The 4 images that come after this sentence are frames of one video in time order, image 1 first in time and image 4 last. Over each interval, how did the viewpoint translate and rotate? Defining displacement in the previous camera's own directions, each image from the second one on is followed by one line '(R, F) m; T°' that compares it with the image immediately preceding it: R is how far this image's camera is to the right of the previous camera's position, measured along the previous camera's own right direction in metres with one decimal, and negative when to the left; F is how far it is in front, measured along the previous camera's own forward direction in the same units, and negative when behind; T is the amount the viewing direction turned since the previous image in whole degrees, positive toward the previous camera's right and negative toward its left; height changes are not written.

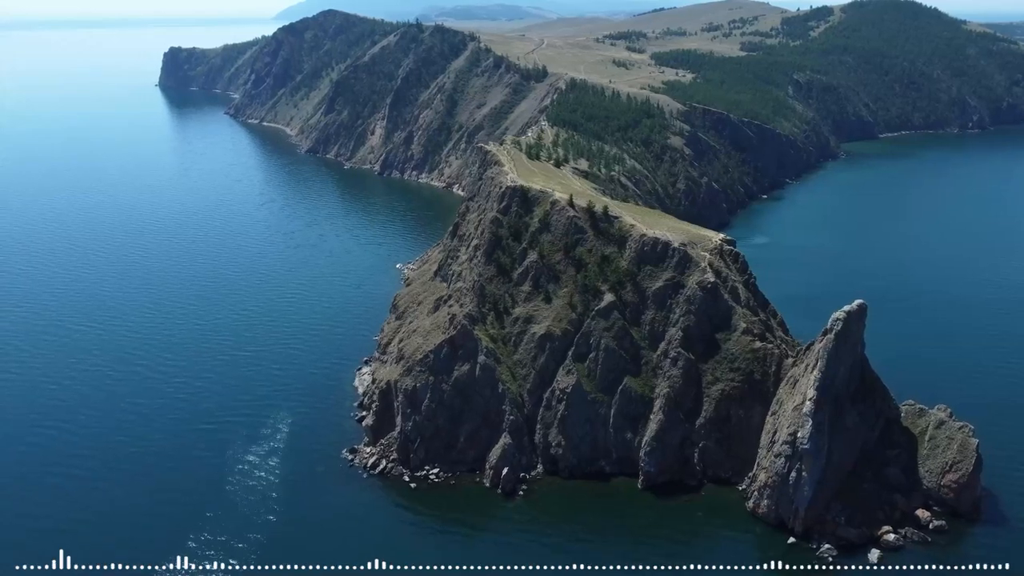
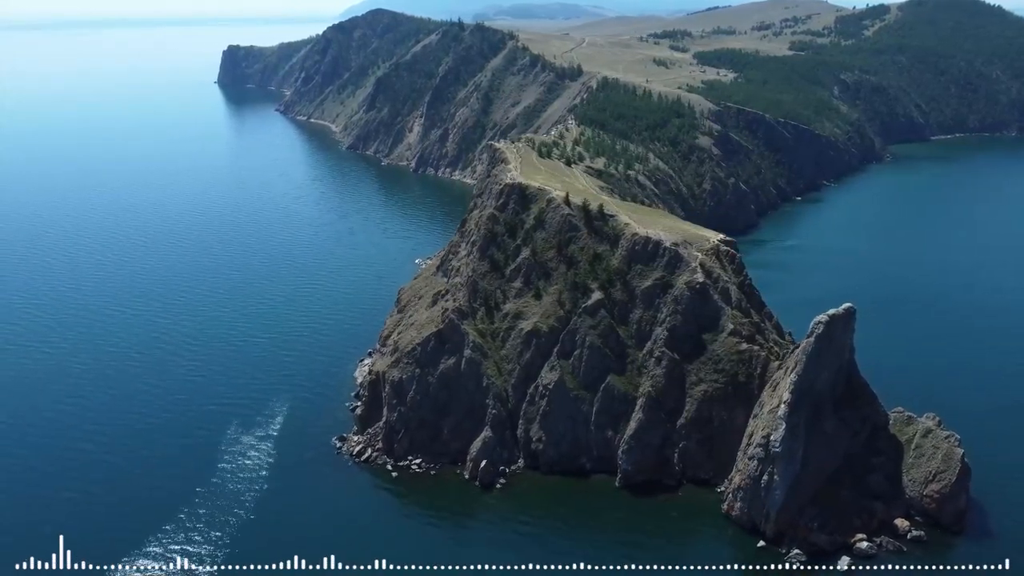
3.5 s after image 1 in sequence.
(+7.8, -0.7) m; -5°
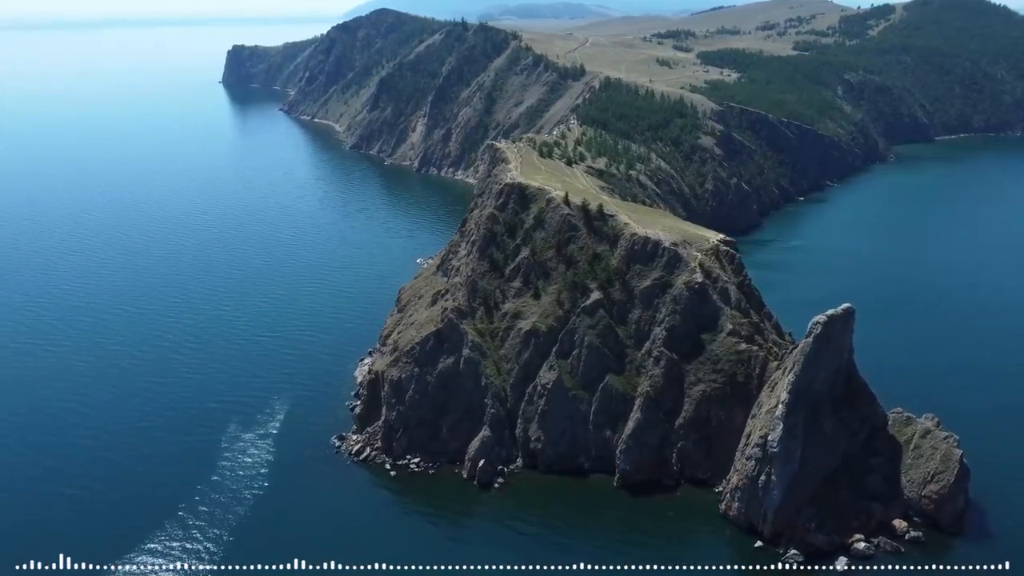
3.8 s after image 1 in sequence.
(+0.7, -0.1) m; 0°
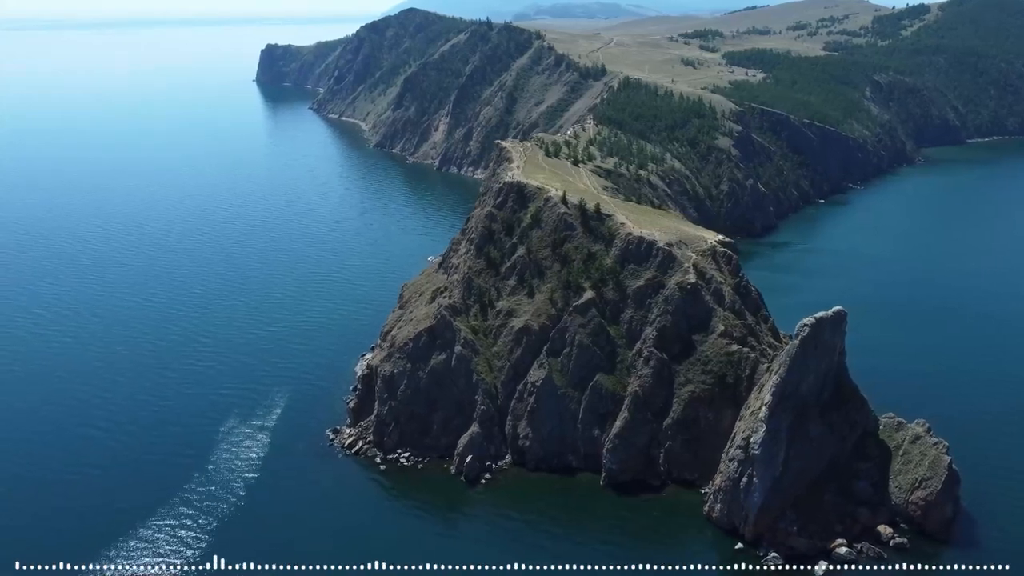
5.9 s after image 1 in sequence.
(+4.7, -0.4) m; -3°
